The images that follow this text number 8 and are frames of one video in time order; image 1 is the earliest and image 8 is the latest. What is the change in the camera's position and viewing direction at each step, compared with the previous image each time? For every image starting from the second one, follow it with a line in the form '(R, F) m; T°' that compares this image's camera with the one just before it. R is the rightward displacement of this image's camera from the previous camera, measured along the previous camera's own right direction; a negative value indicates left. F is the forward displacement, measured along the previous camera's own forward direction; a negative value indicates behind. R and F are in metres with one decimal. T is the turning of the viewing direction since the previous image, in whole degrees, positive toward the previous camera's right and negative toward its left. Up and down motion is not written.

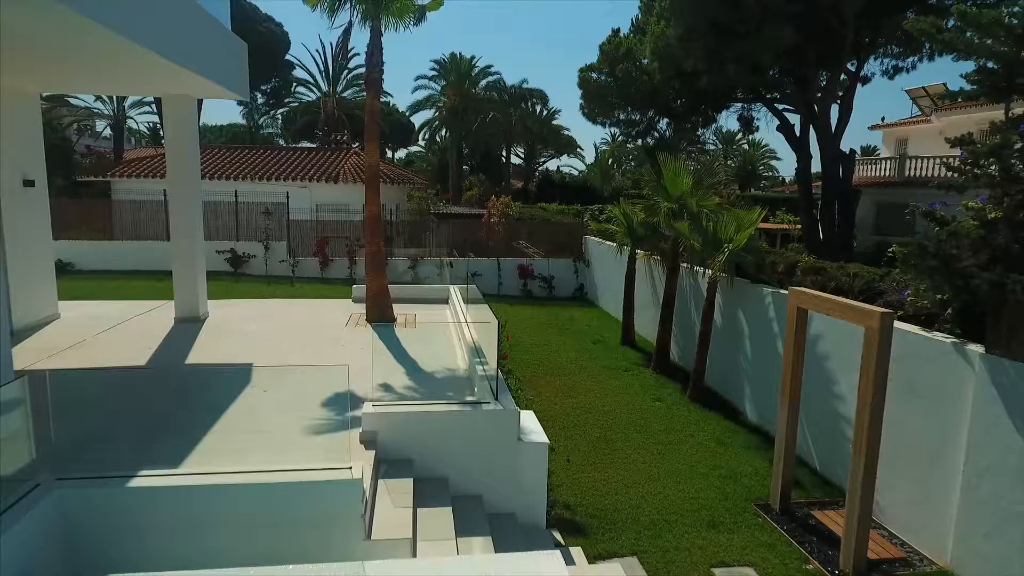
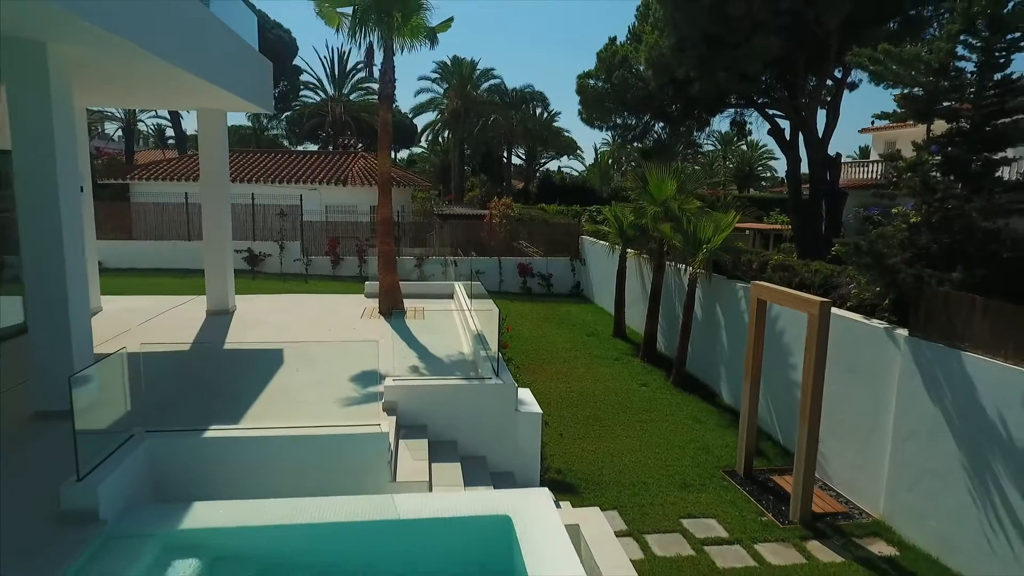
(0.0, -0.9) m; 0°
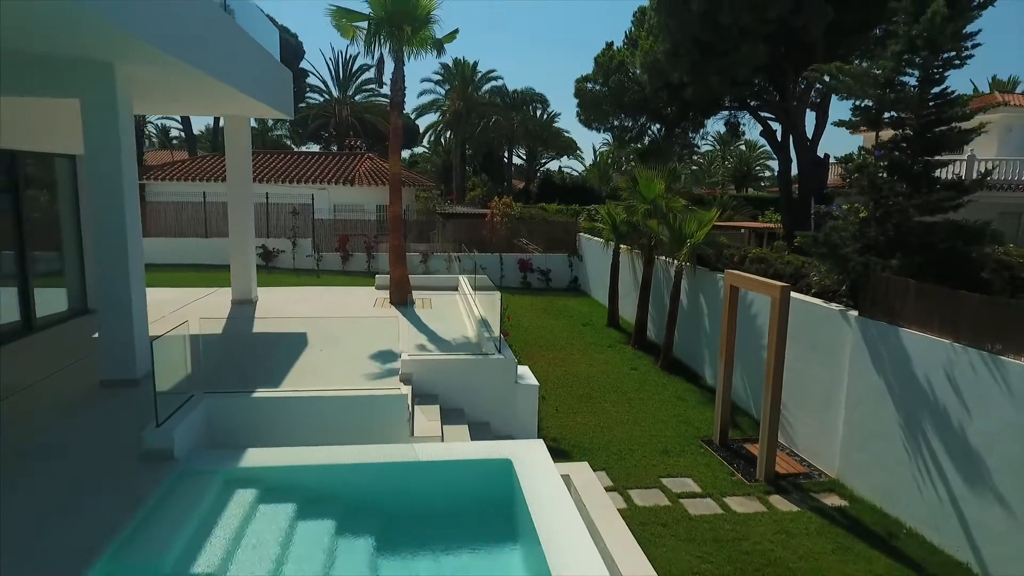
(0.0, -0.9) m; 0°
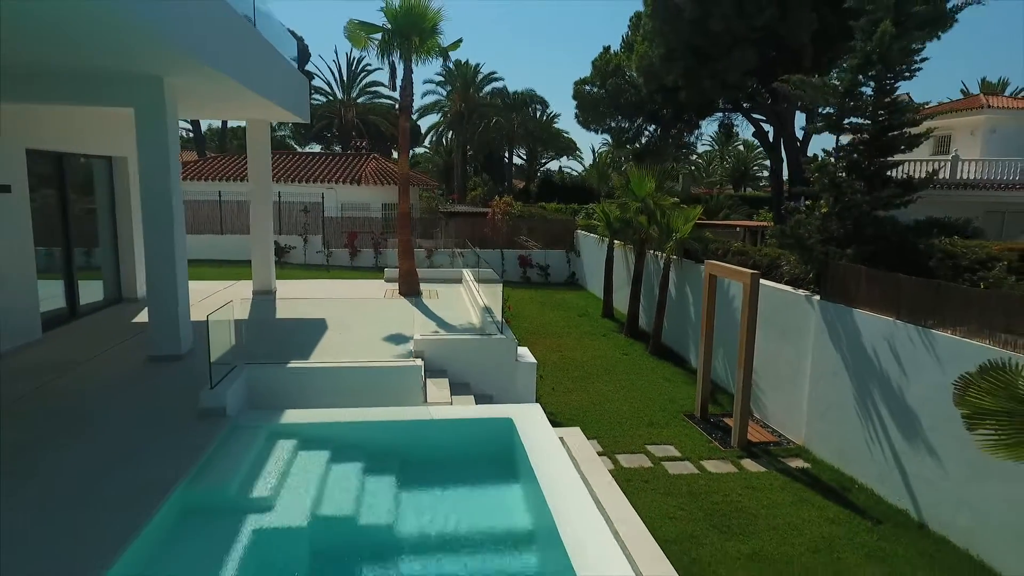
(0.0, -0.8) m; 0°
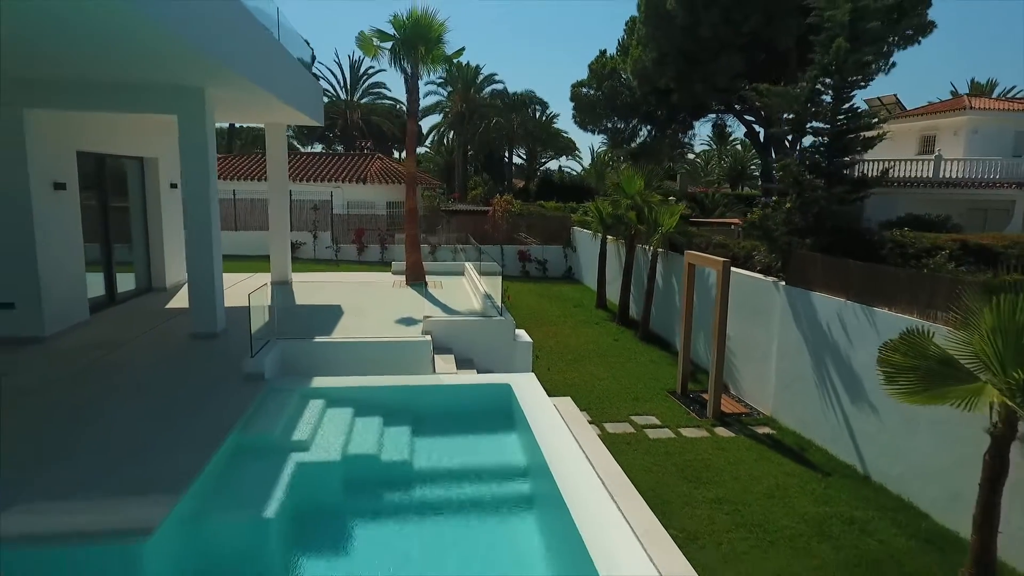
(0.0, -0.9) m; 0°
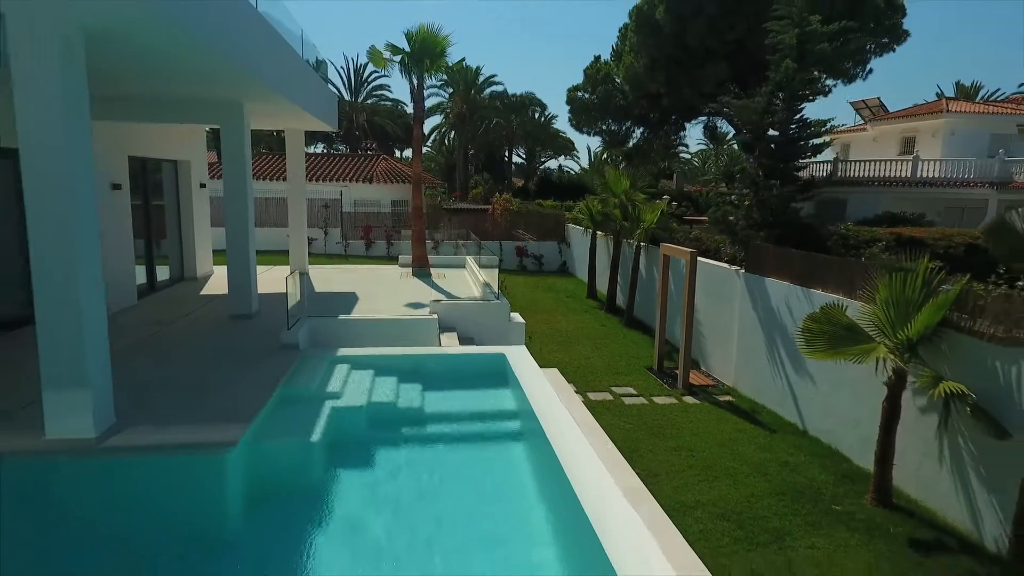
(+0.1, -1.3) m; 0°
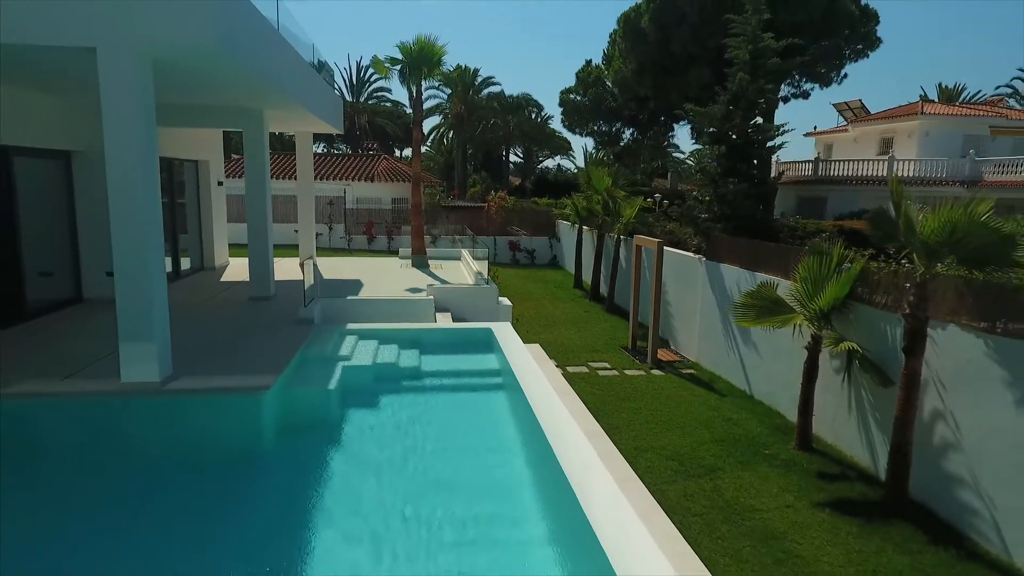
(+0.2, -1.3) m; 0°
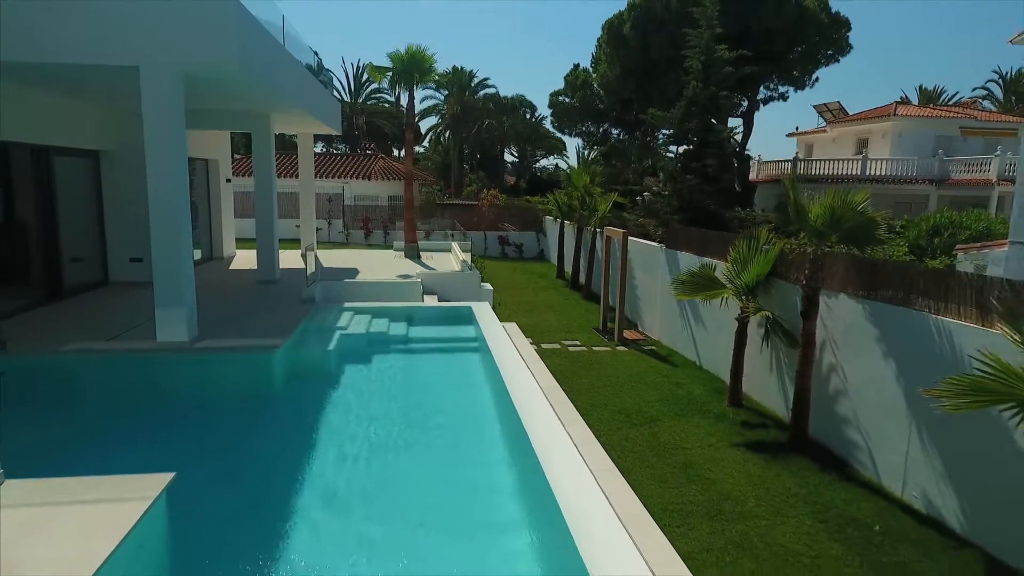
(+0.3, -1.3) m; 0°
